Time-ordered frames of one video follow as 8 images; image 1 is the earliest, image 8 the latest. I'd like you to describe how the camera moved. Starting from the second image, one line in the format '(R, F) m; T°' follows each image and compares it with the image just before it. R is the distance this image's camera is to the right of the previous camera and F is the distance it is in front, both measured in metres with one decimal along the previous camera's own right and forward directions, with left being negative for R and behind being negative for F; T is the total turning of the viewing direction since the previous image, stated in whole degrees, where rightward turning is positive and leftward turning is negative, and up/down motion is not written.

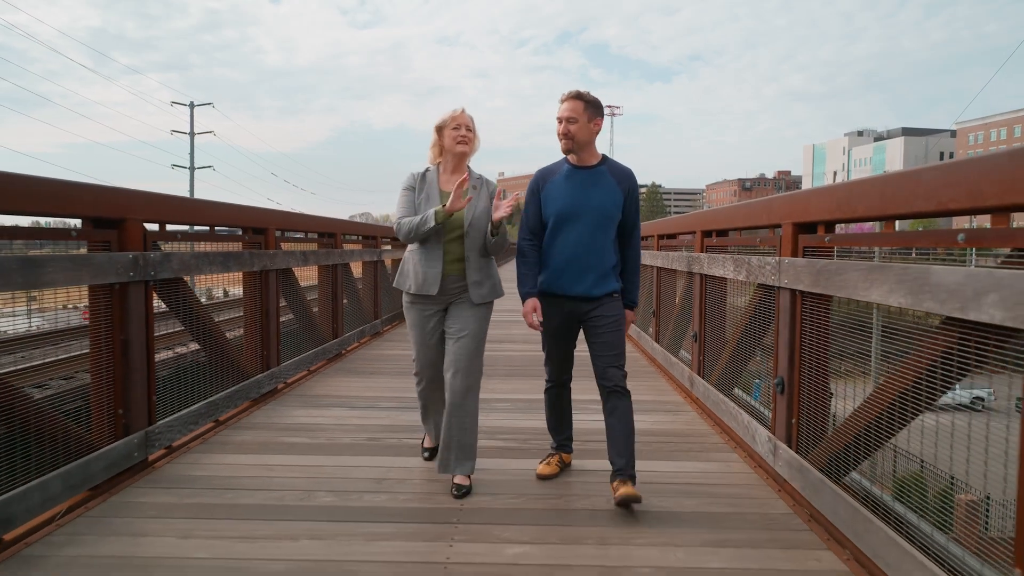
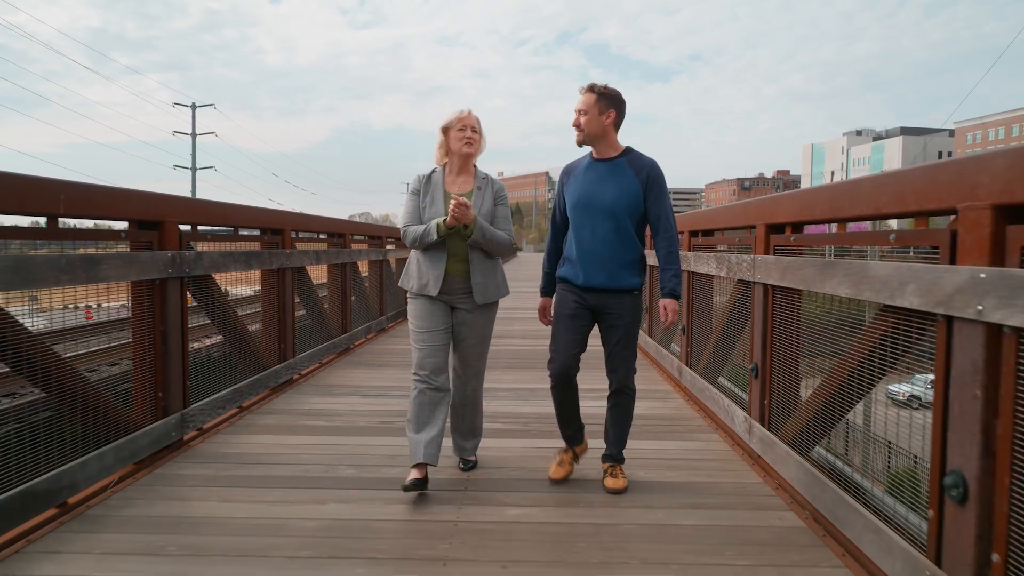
(0.0, -0.3) m; 0°
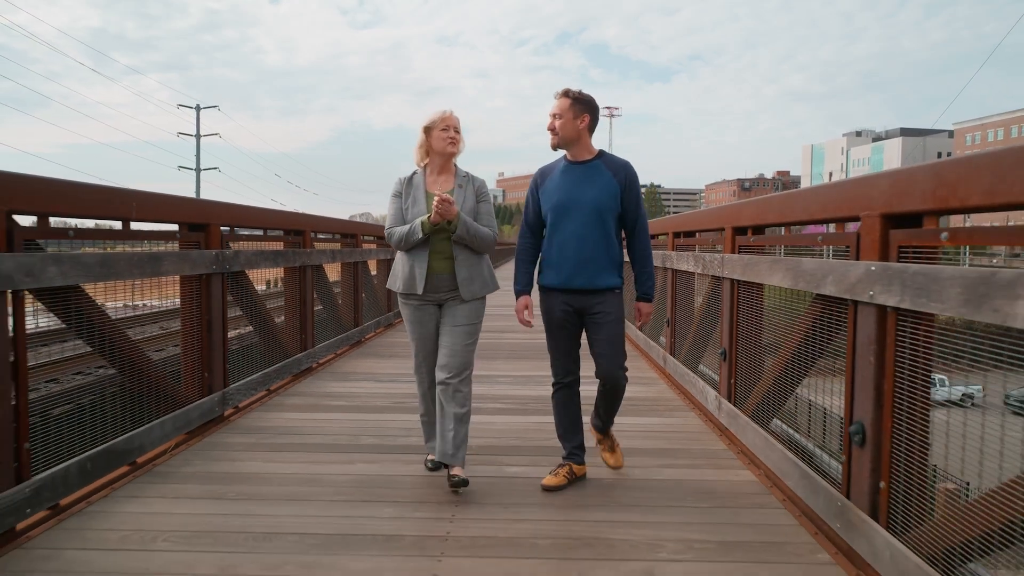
(0.0, -0.5) m; 0°
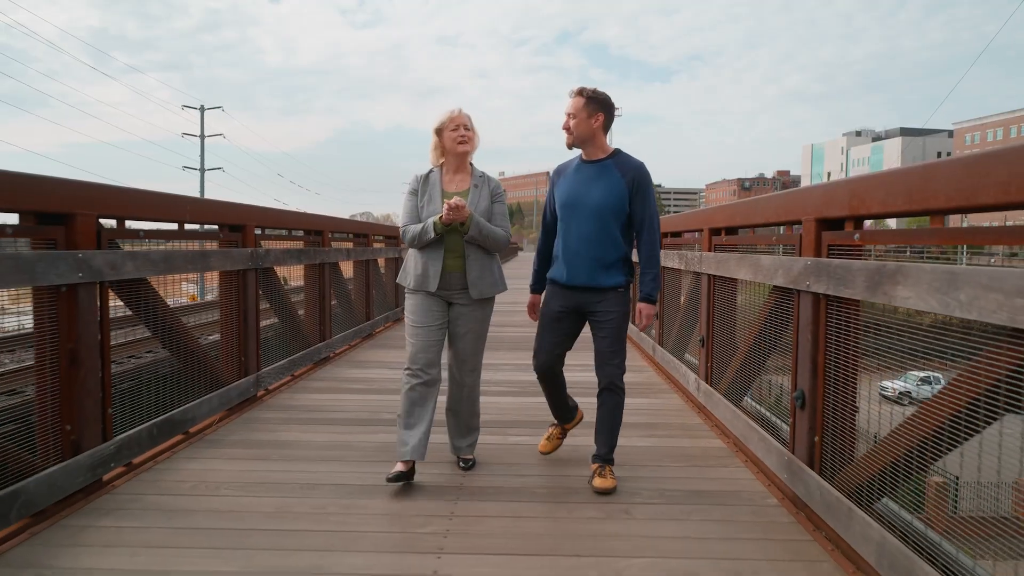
(0.0, -0.5) m; 0°
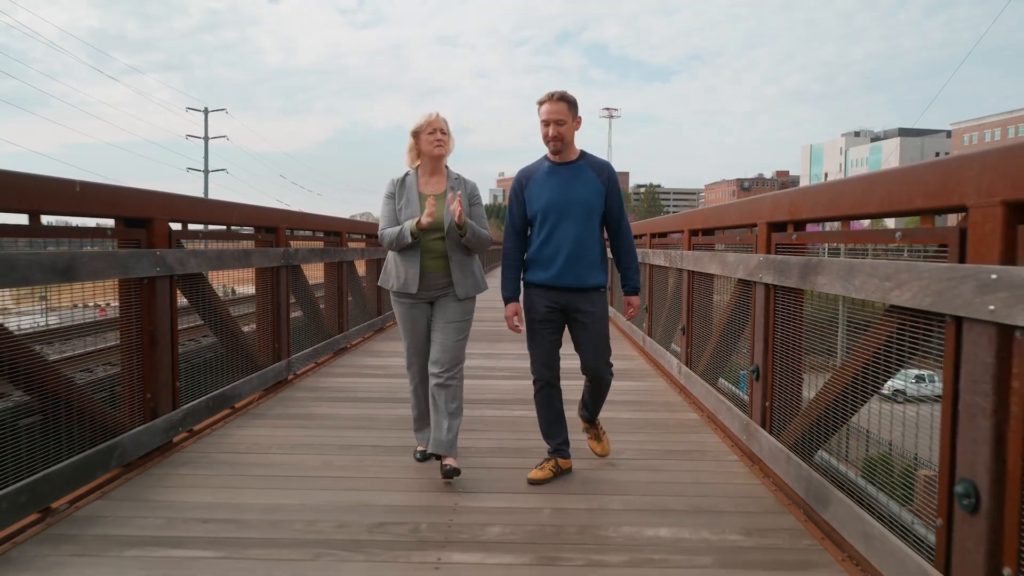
(0.0, -0.5) m; 0°
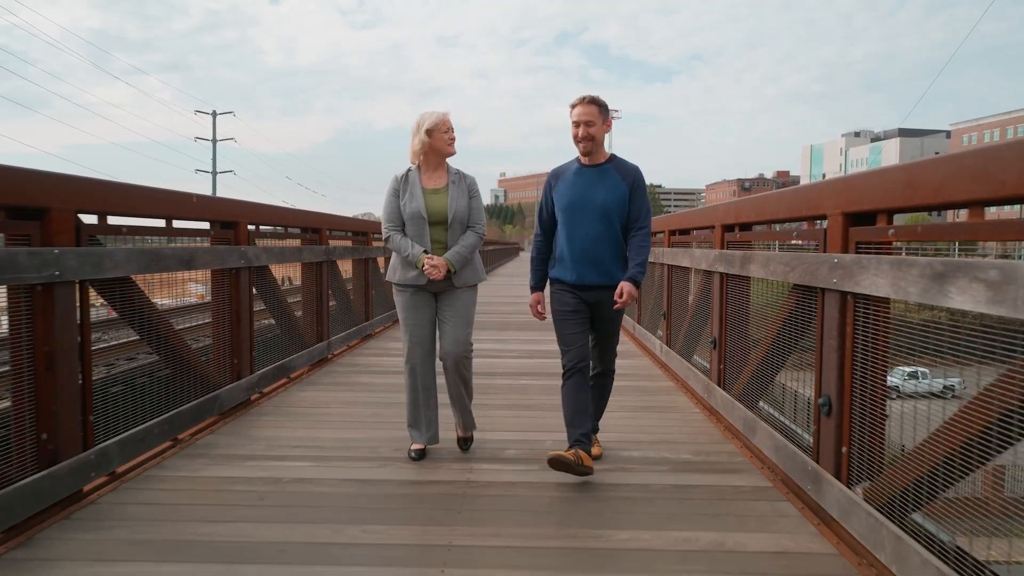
(0.0, -0.8) m; 0°
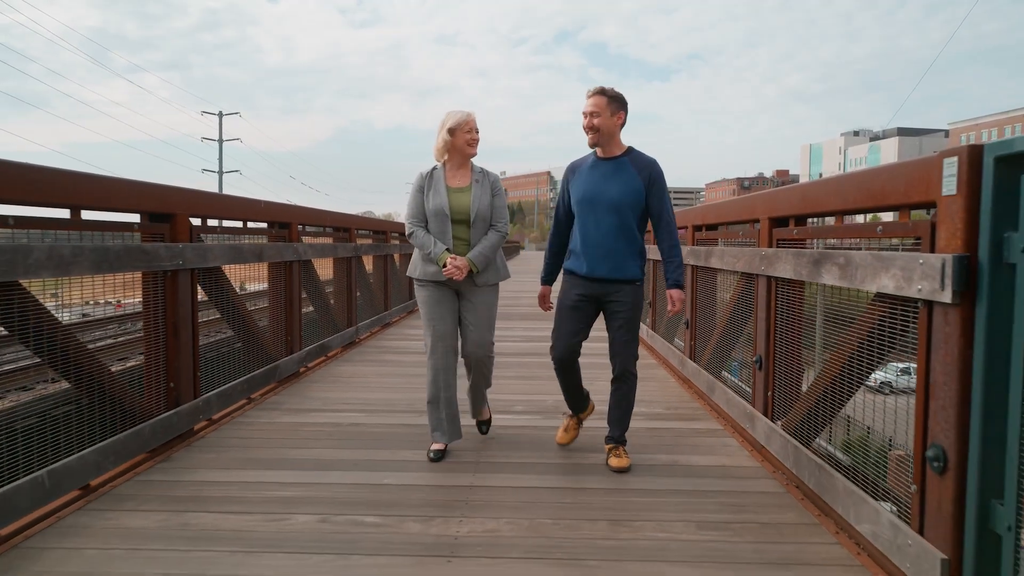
(0.0, -0.8) m; 0°
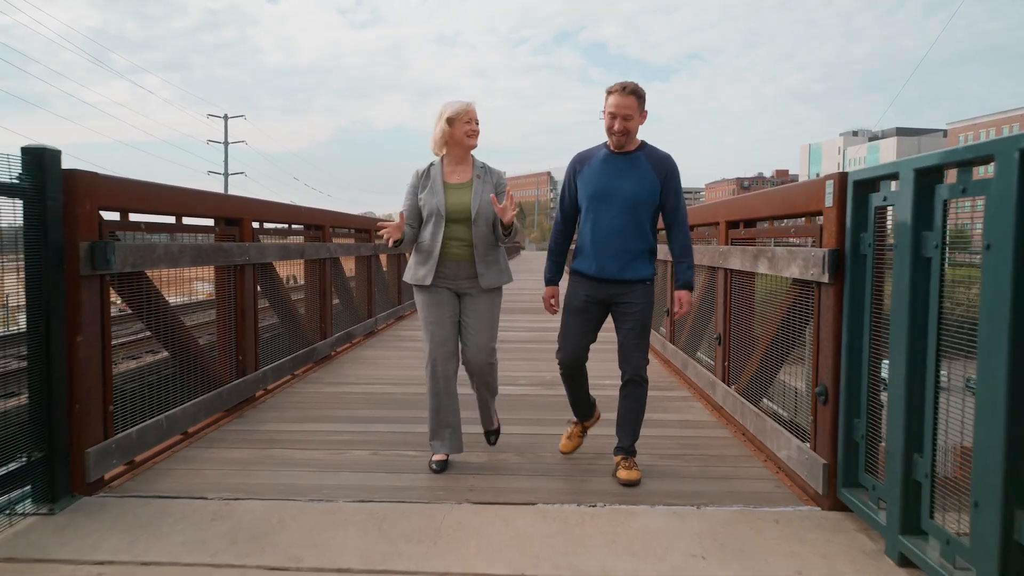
(0.0, -0.7) m; 0°
